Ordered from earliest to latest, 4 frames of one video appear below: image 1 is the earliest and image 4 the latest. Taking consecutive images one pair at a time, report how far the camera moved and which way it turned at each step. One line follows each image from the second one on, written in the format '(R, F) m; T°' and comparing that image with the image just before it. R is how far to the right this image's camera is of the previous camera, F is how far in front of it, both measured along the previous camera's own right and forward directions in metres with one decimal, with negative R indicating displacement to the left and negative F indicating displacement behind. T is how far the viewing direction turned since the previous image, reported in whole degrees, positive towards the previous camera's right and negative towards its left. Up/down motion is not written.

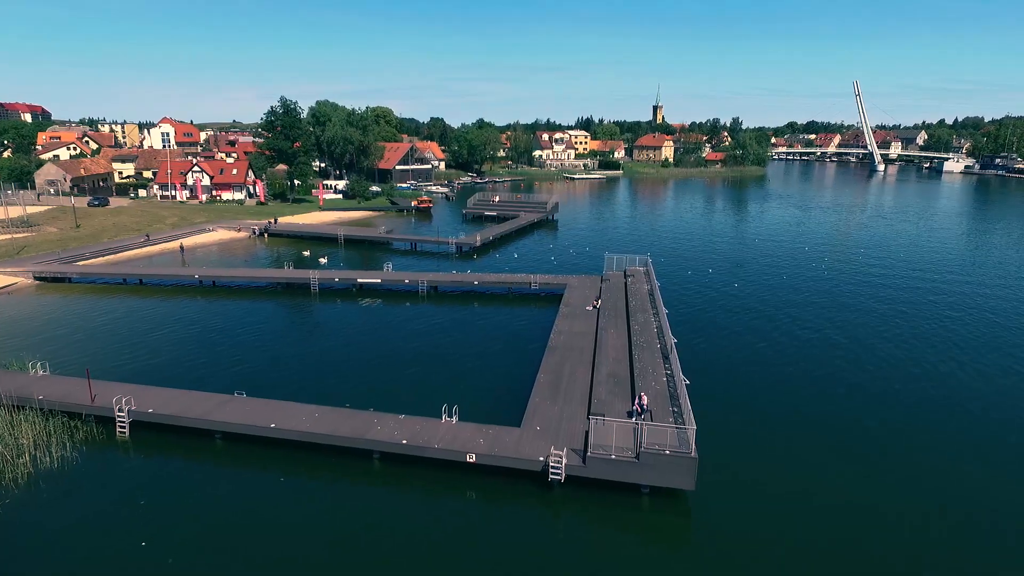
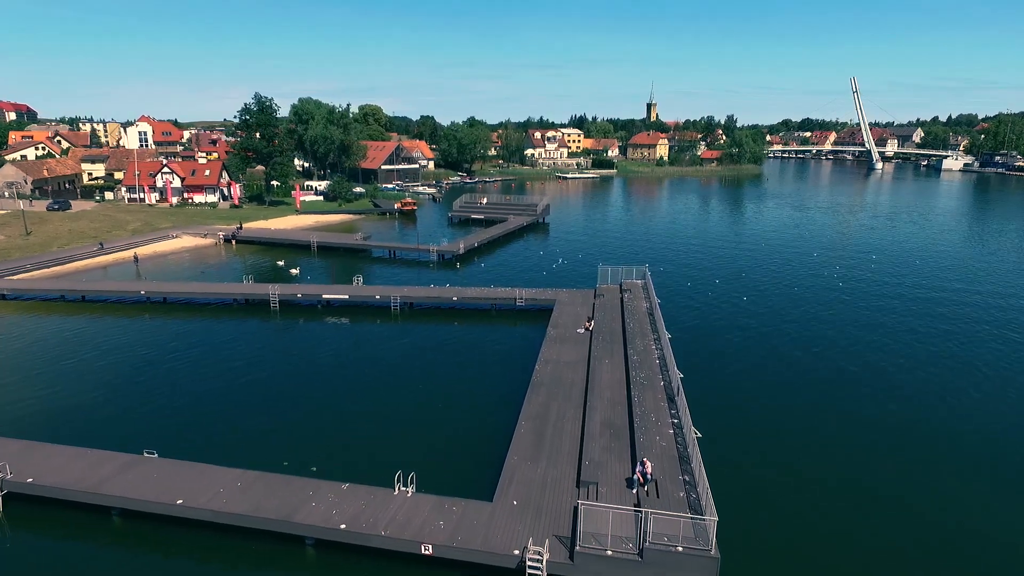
(+0.8, +4.5) m; +1°
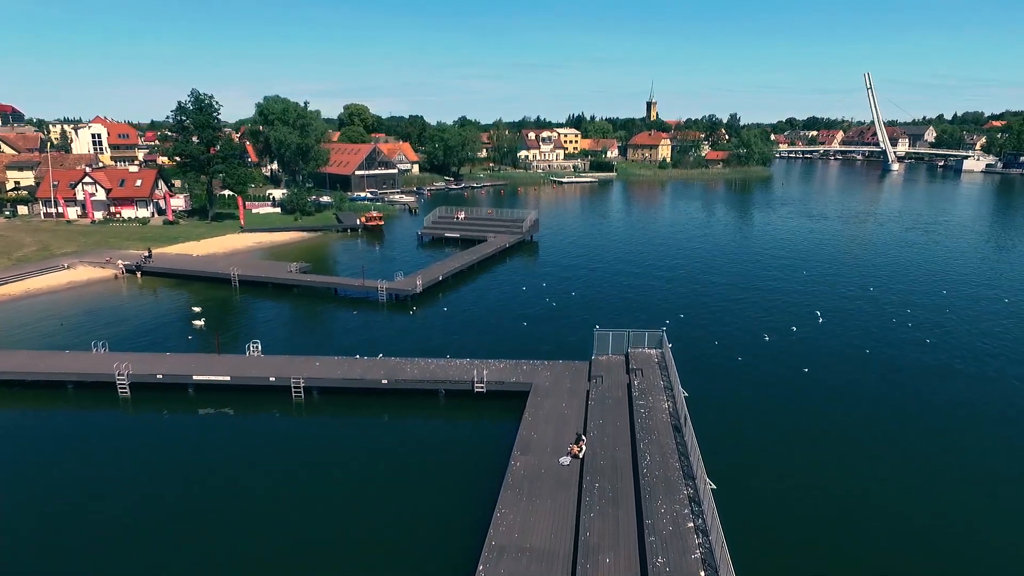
(+2.1, +12.4) m; 0°
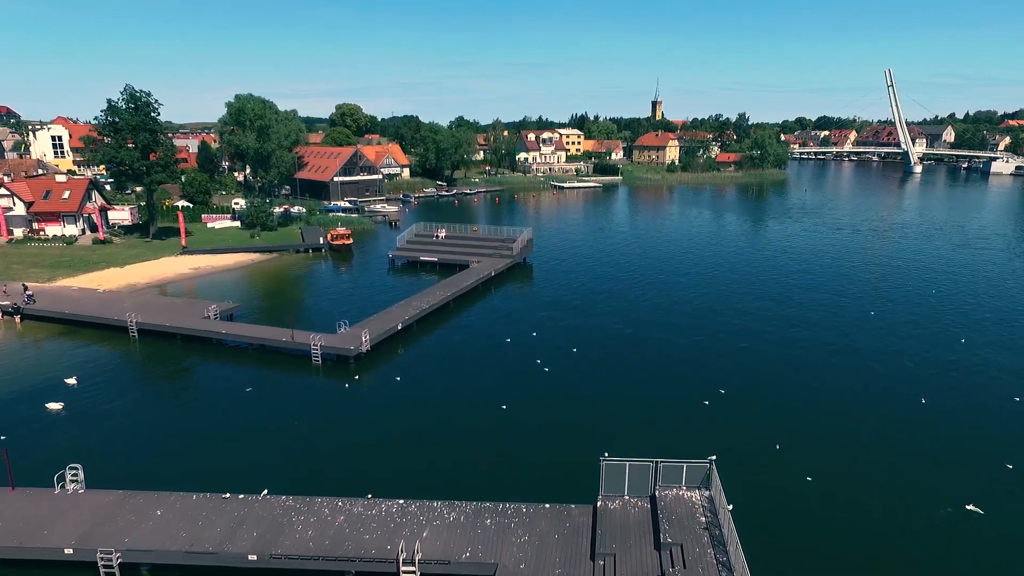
(+1.5, +10.8) m; 0°
